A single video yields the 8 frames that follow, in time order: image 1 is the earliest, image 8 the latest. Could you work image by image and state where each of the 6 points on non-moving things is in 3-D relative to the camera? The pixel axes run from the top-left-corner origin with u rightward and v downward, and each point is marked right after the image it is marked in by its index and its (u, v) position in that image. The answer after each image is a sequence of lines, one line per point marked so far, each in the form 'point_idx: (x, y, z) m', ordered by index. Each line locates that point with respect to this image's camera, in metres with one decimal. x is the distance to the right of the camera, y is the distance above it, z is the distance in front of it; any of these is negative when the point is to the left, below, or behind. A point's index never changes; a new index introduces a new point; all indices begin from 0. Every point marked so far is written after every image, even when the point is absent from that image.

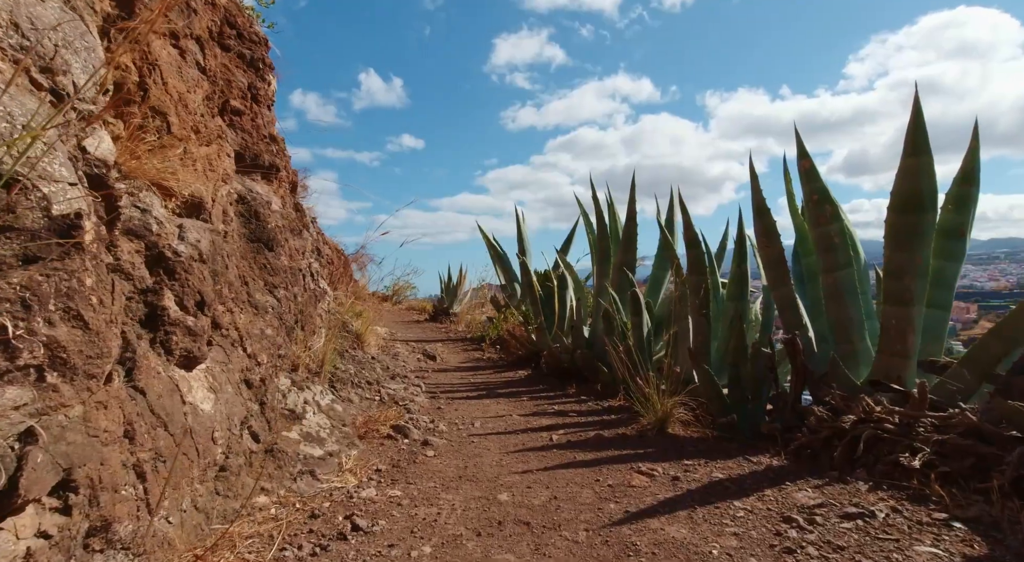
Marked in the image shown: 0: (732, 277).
0: (+1.5, 0.0, +4.0) m
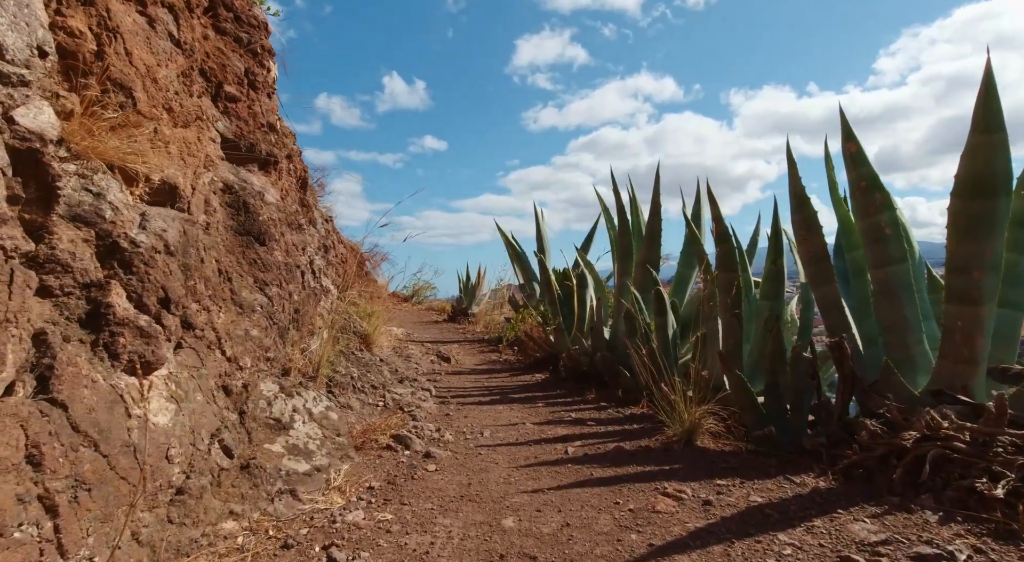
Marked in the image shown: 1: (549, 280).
0: (+1.6, 0.0, +3.6) m
1: (+0.4, 0.0, +6.4) m
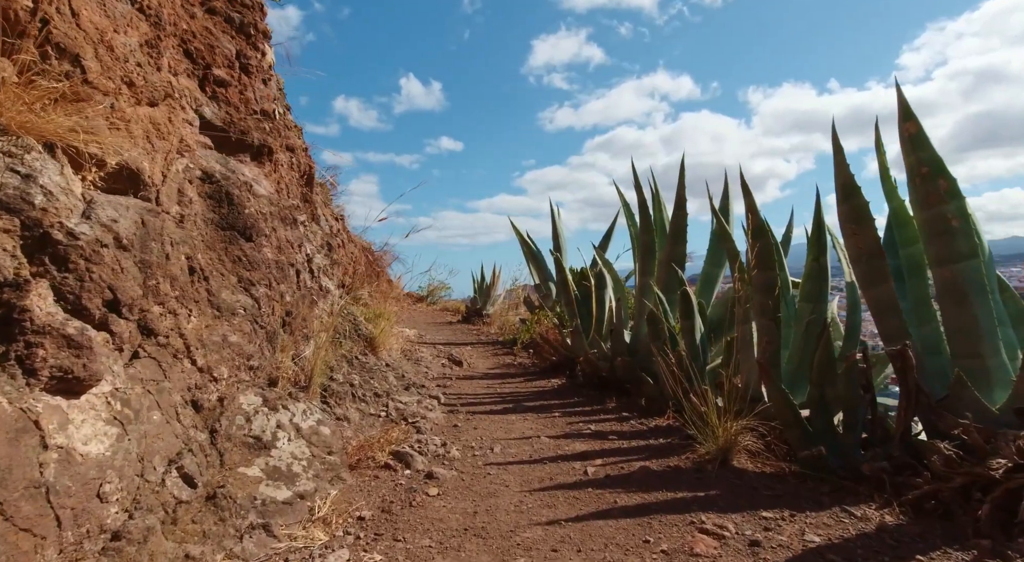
0: (+1.7, 0.0, +3.3) m
1: (+0.6, 0.0, +6.0) m
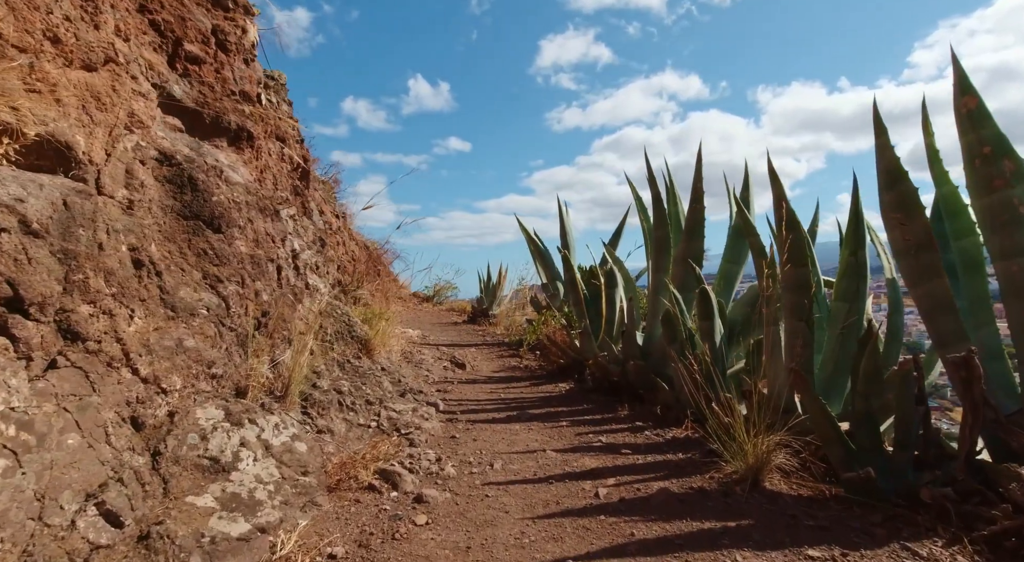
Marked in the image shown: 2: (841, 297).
0: (+1.7, +0.1, +2.9) m
1: (+0.6, 0.0, +5.7) m
2: (+1.7, -0.1, +2.9) m
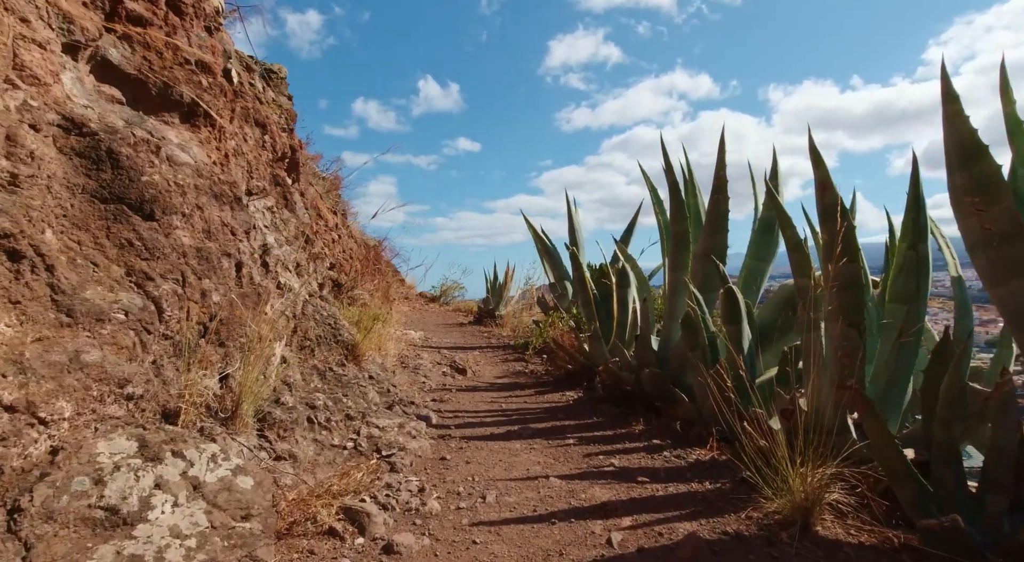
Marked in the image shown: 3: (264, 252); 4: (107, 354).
0: (+1.7, +0.1, +2.5) m
1: (+0.6, 0.0, +5.3) m
2: (+1.7, -0.1, +2.5) m
3: (-1.3, +0.2, +3.1) m
4: (-1.1, -0.2, +1.6) m
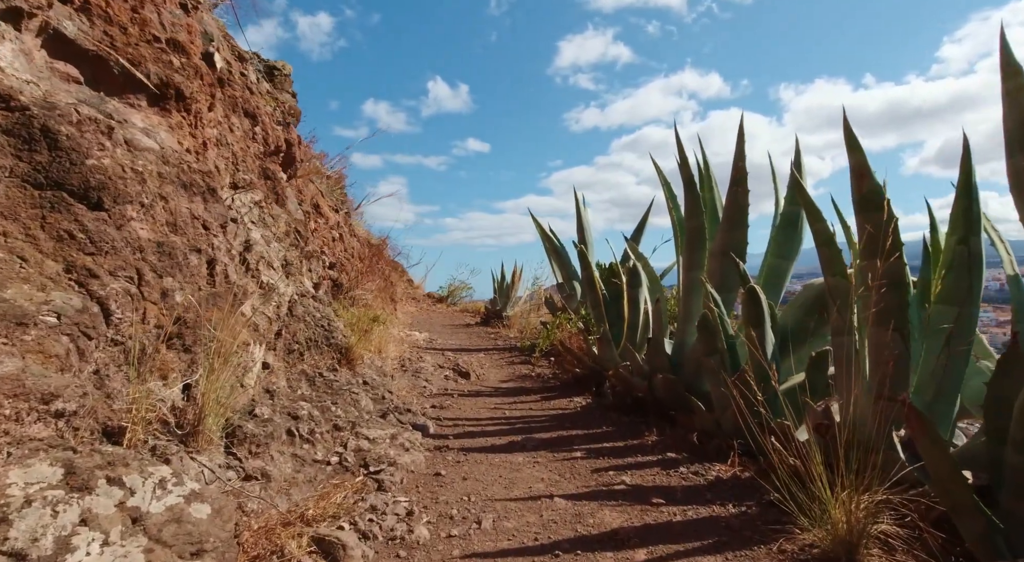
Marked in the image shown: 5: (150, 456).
0: (+1.7, +0.1, +2.2) m
1: (+0.7, 0.0, +5.0) m
2: (+1.7, -0.1, +2.2) m
3: (-1.3, +0.2, +2.8) m
4: (-1.2, -0.2, +1.4) m
5: (-1.0, -0.5, +1.6) m
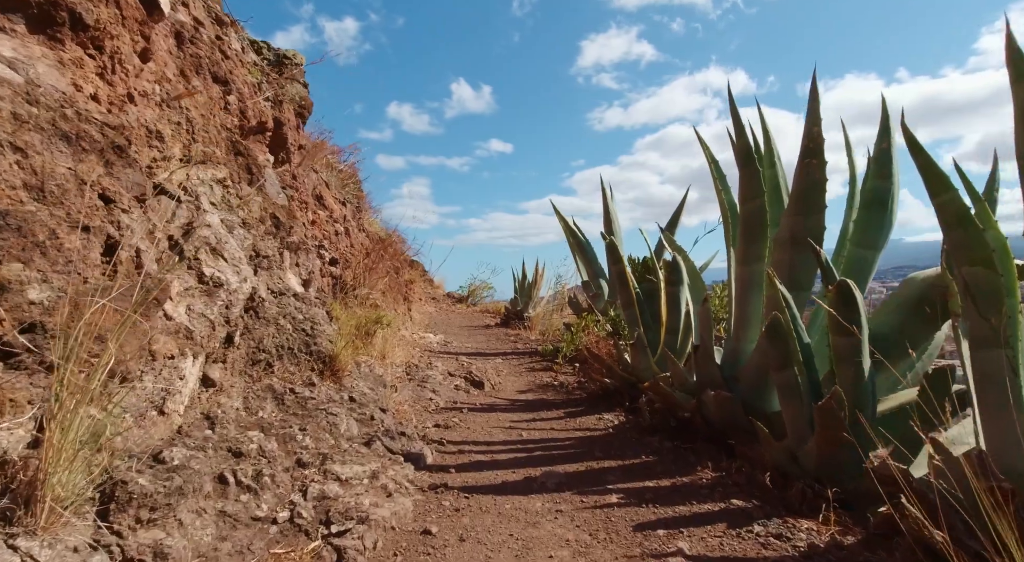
0: (+1.7, +0.1, +1.4) m
1: (+0.8, +0.1, +4.3) m
2: (+1.7, 0.0, +1.4) m
3: (-1.3, +0.2, +2.2) m
4: (-1.2, -0.2, +0.7) m
5: (-1.0, -0.5, +1.0) m
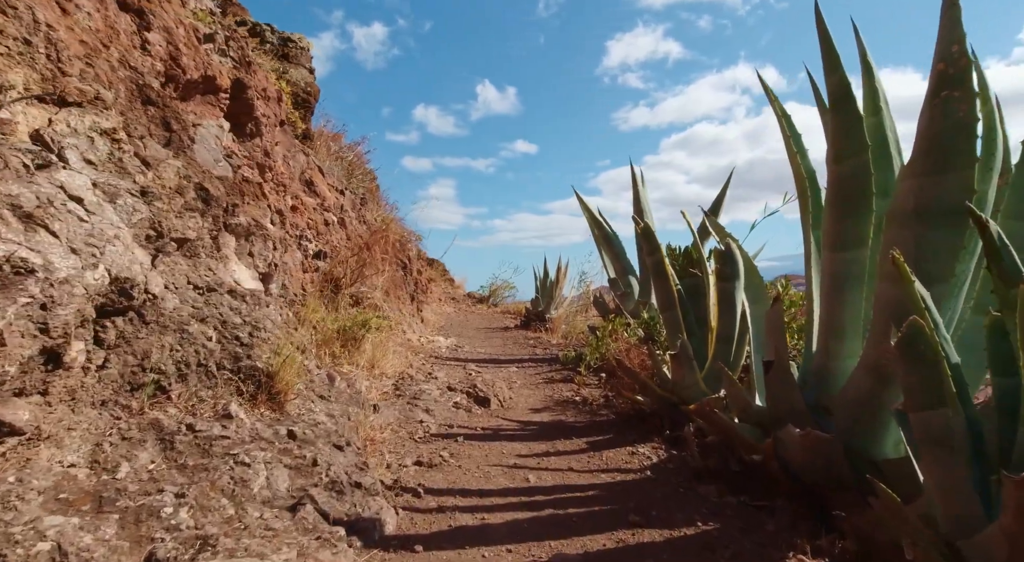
0: (+1.6, +0.1, +0.4) m
1: (+0.9, +0.1, +3.3) m
2: (+1.6, 0.0, +0.5) m
3: (-1.3, +0.2, +1.3) m
4: (-1.3, -0.1, -0.1) m
5: (-1.1, -0.4, +0.1) m
